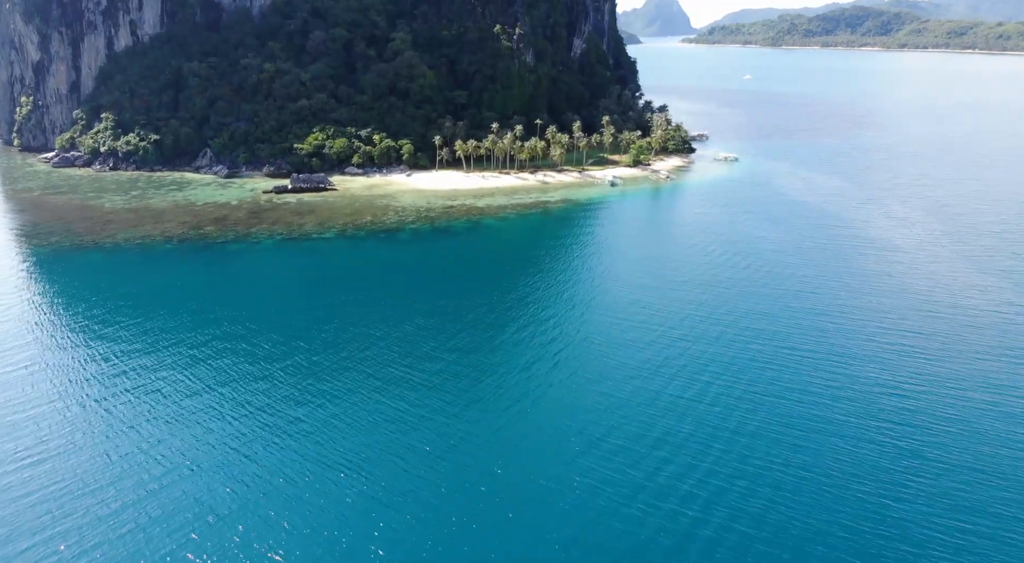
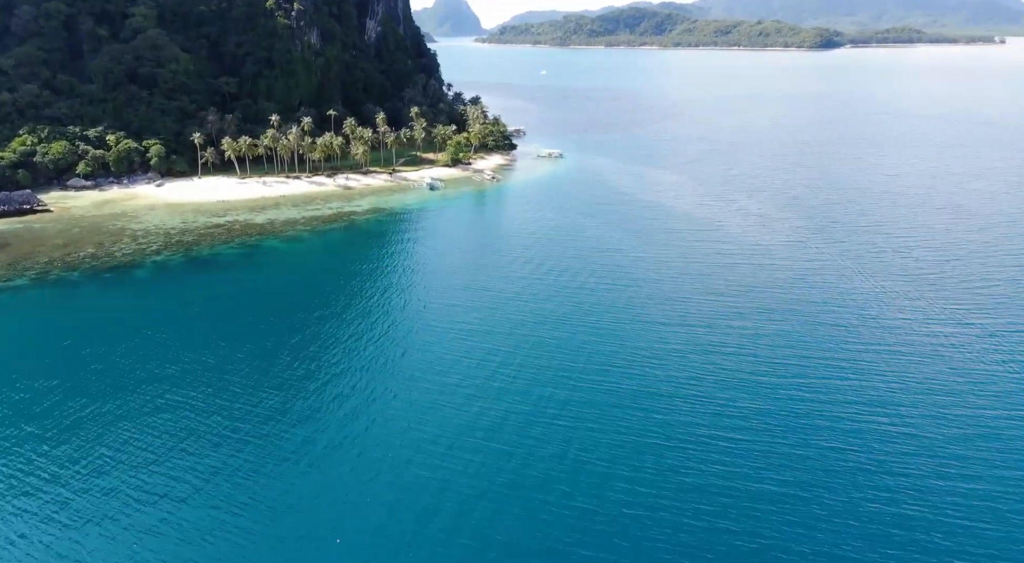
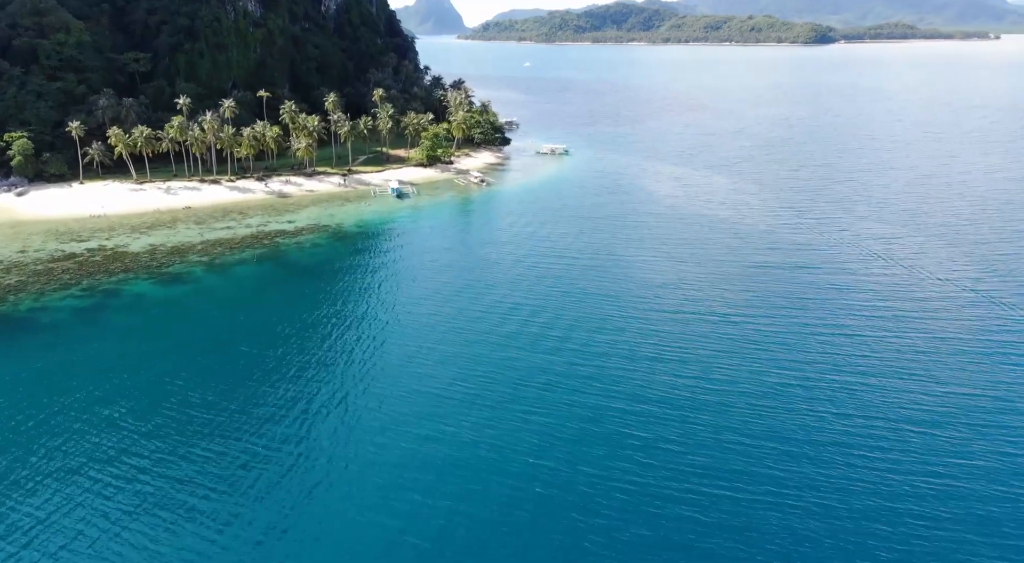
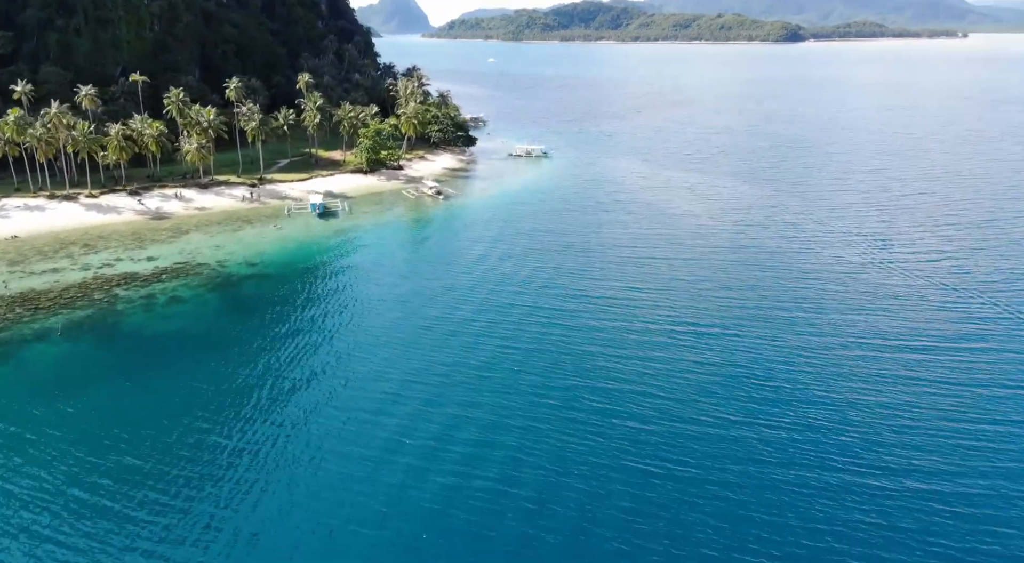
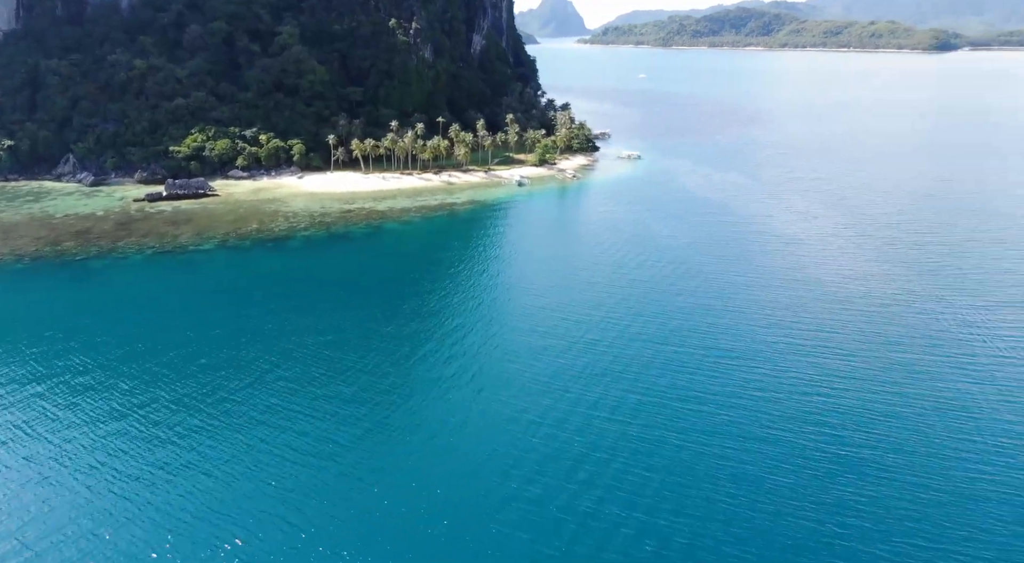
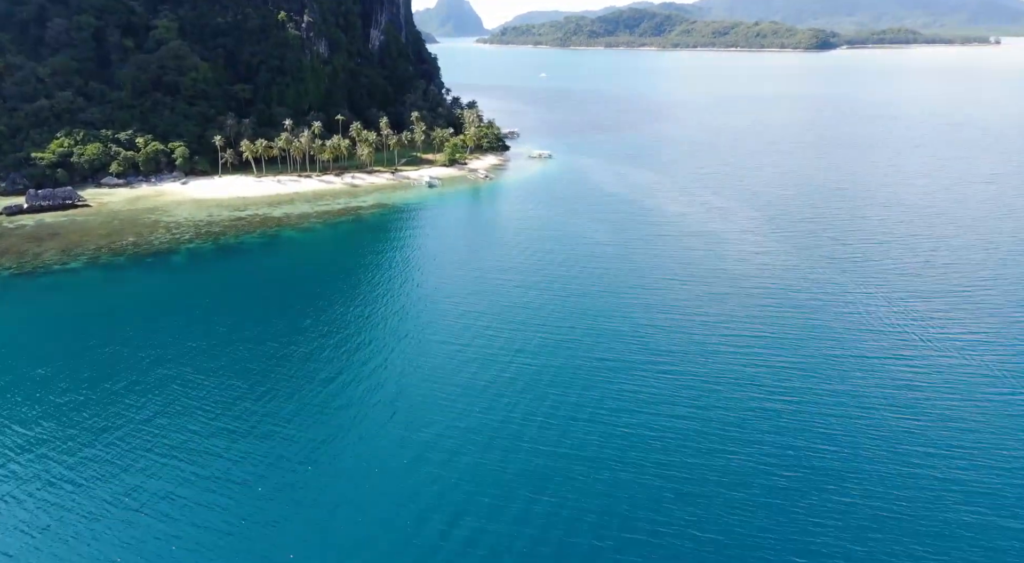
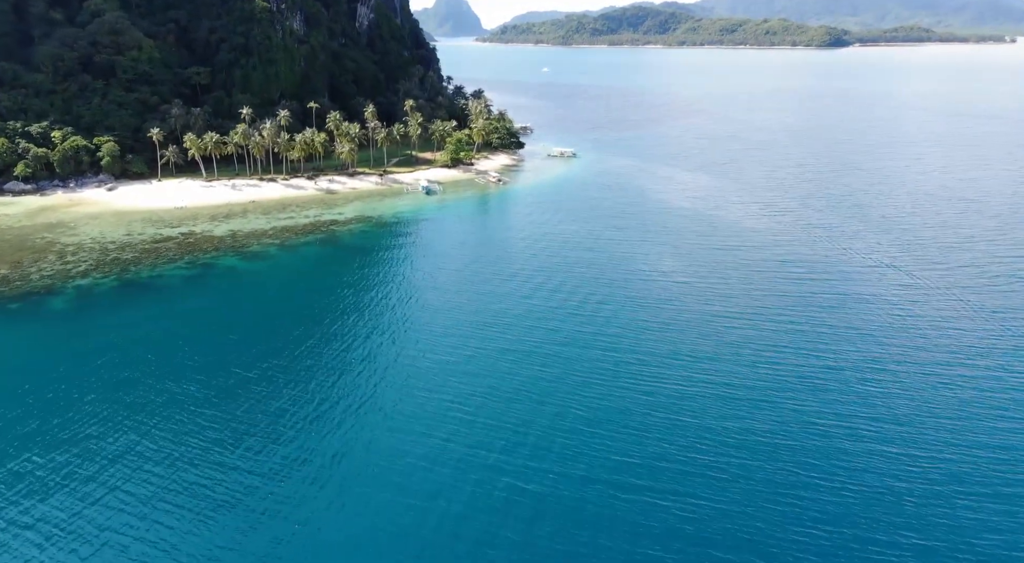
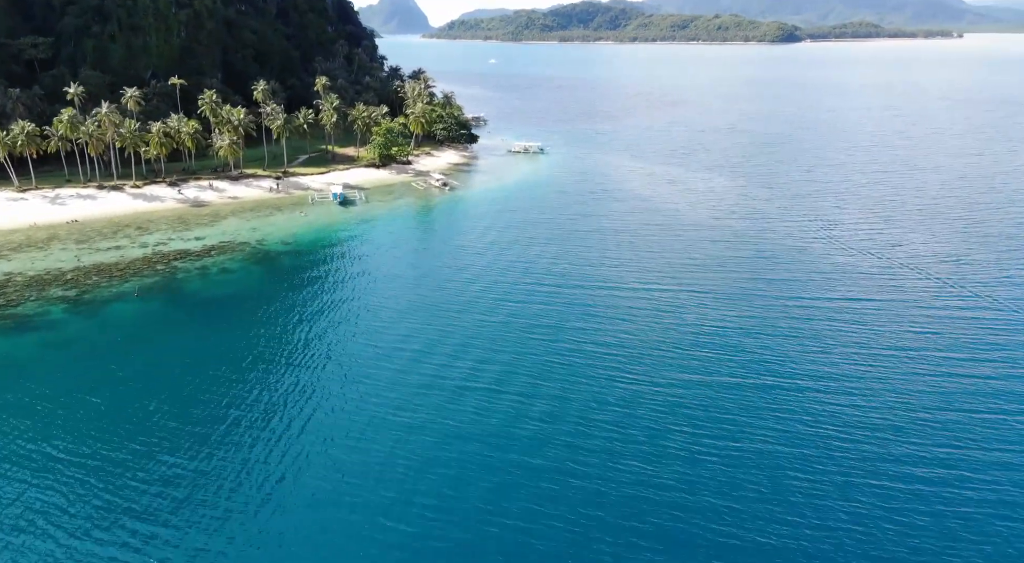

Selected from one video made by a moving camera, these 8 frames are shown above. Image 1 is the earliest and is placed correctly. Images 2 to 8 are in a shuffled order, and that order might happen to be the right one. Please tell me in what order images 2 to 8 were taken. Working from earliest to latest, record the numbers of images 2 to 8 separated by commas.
5, 6, 2, 7, 3, 8, 4
